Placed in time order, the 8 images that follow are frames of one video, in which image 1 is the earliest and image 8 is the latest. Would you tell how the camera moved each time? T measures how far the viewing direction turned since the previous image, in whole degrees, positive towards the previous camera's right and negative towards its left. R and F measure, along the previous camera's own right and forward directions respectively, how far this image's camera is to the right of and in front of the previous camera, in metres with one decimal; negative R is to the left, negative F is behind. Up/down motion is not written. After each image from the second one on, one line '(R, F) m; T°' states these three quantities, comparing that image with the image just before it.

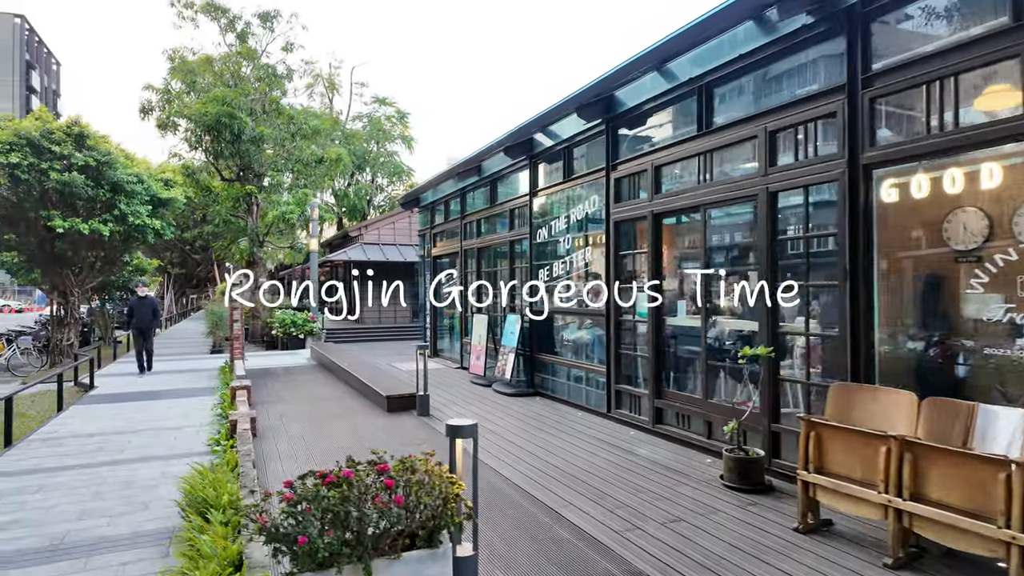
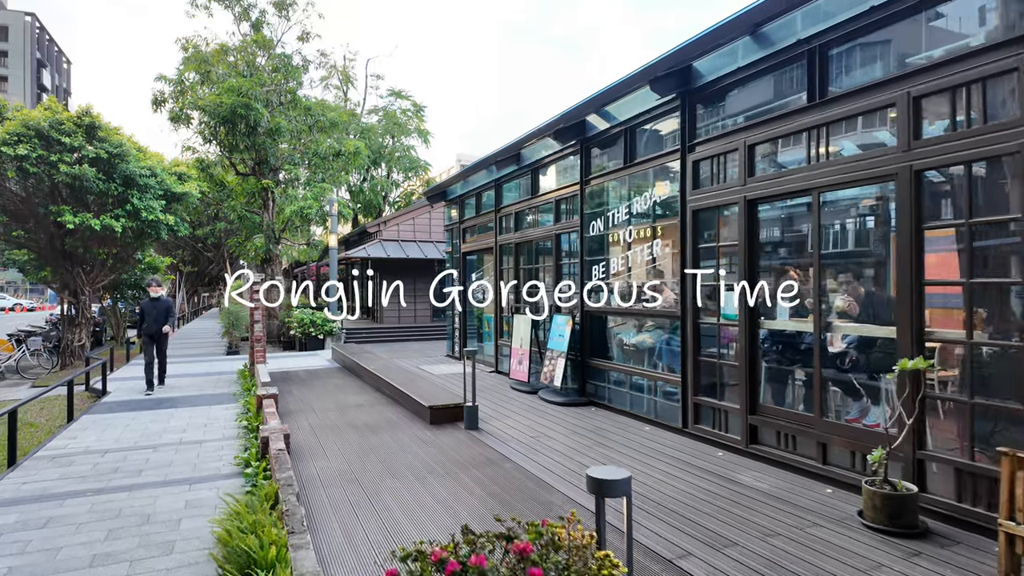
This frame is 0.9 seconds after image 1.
(-0.5, +0.7) m; -1°
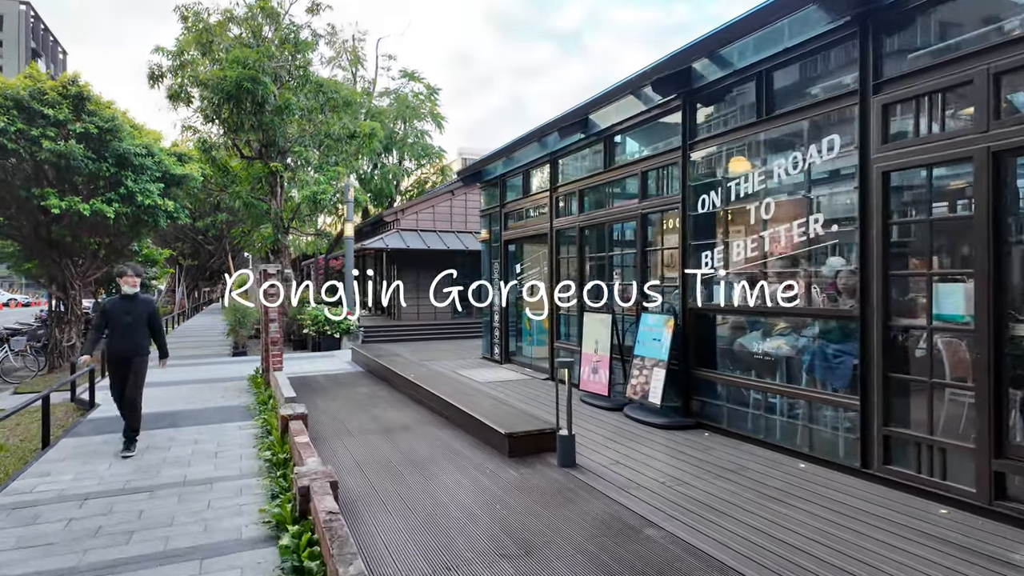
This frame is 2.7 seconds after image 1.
(-0.8, +1.4) m; 0°
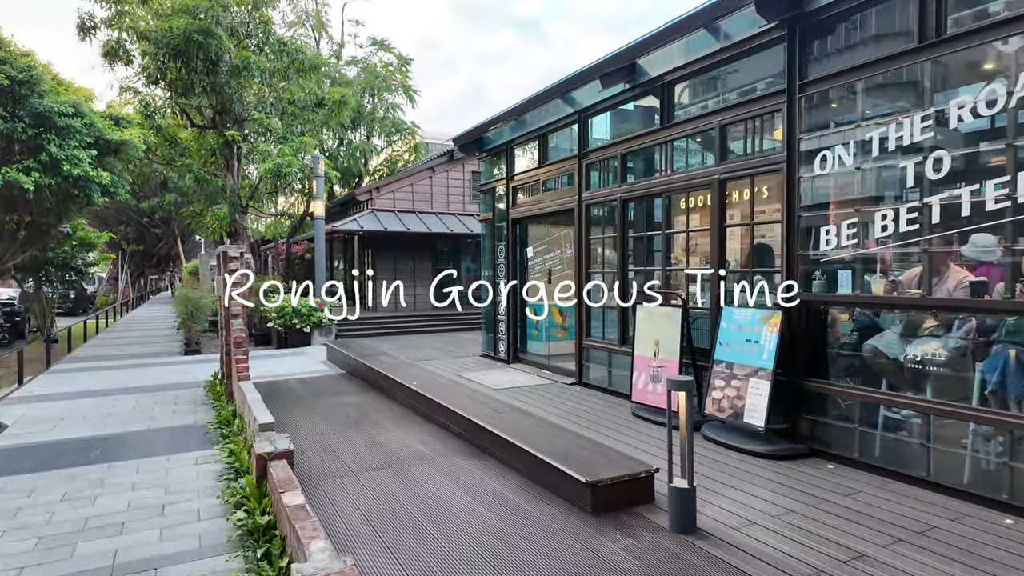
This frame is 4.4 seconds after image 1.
(-0.7, +1.5) m; +4°
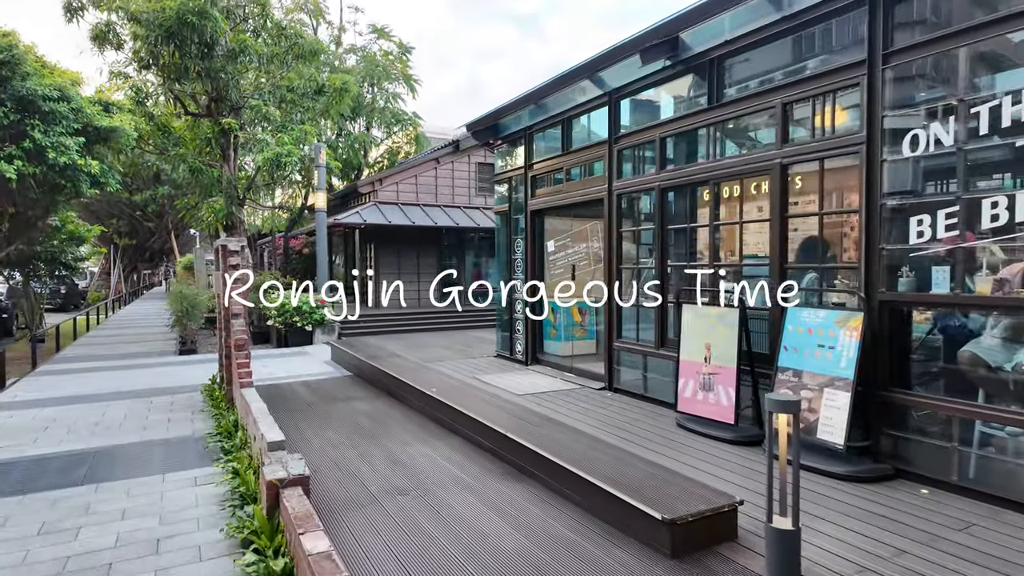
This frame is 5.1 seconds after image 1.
(-0.3, +0.5) m; 0°
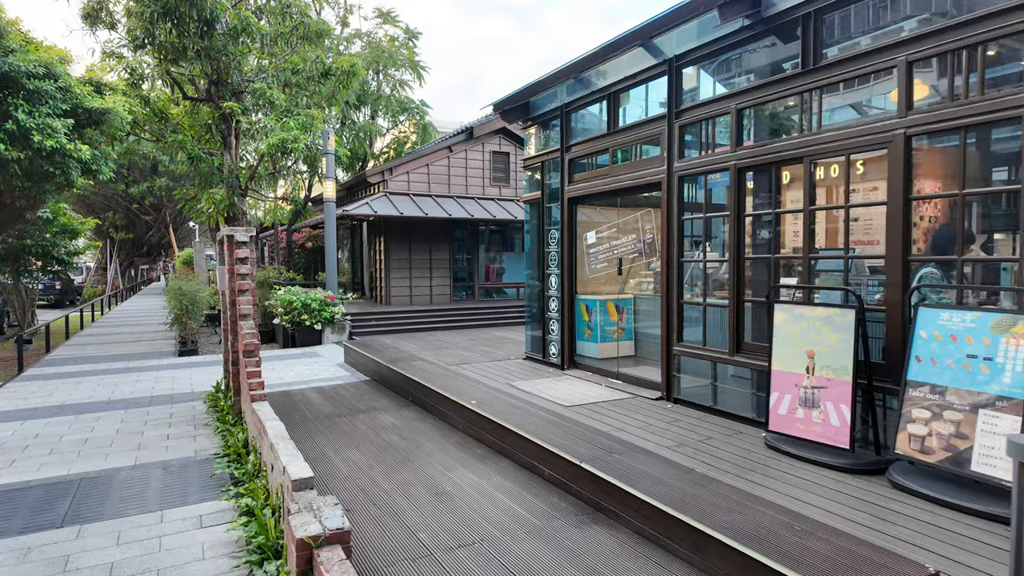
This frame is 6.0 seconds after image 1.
(-0.4, +0.8) m; 0°
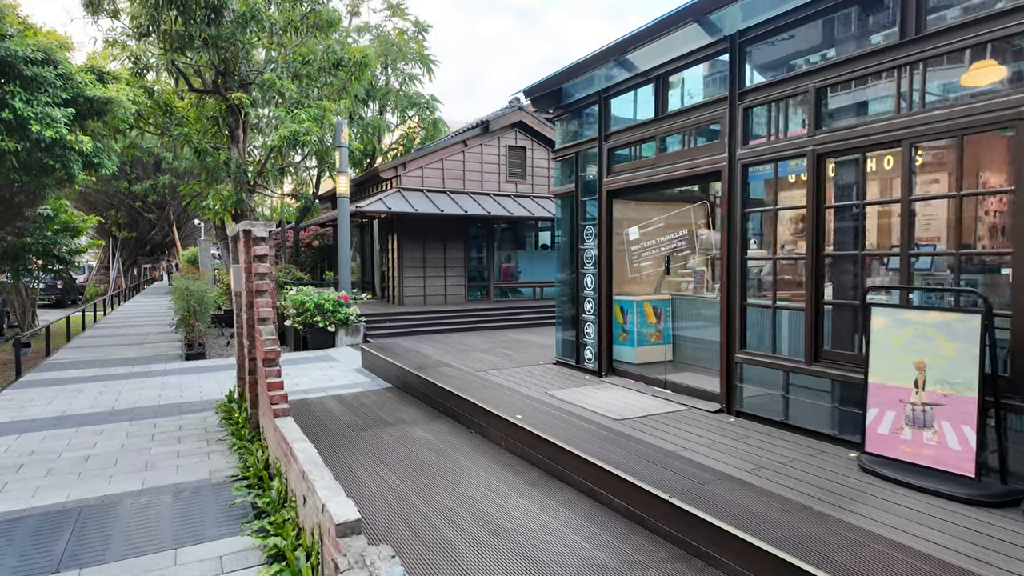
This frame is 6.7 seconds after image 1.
(-0.4, +0.5) m; 0°
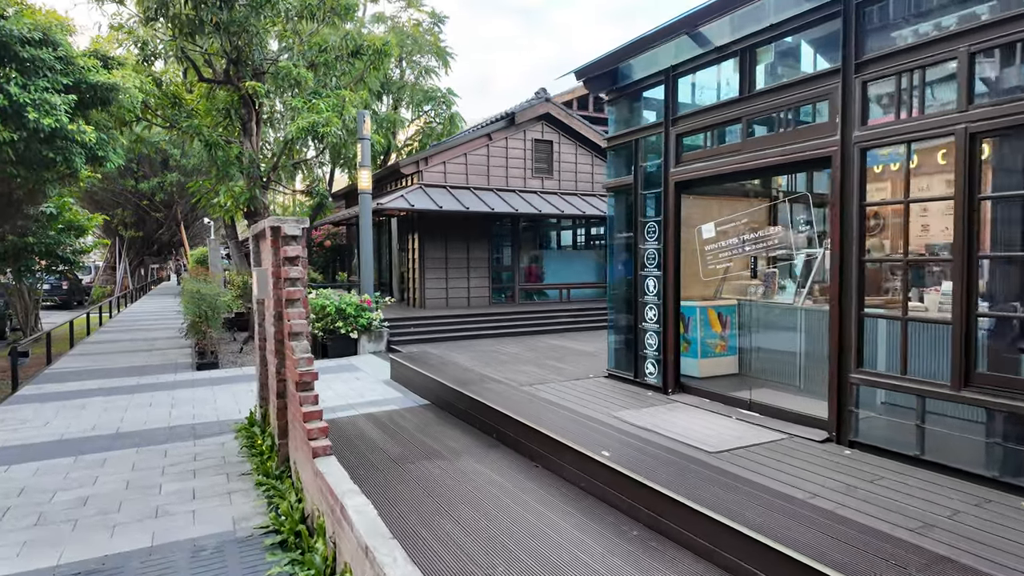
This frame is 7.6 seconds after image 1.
(-0.5, +0.8) m; 0°
